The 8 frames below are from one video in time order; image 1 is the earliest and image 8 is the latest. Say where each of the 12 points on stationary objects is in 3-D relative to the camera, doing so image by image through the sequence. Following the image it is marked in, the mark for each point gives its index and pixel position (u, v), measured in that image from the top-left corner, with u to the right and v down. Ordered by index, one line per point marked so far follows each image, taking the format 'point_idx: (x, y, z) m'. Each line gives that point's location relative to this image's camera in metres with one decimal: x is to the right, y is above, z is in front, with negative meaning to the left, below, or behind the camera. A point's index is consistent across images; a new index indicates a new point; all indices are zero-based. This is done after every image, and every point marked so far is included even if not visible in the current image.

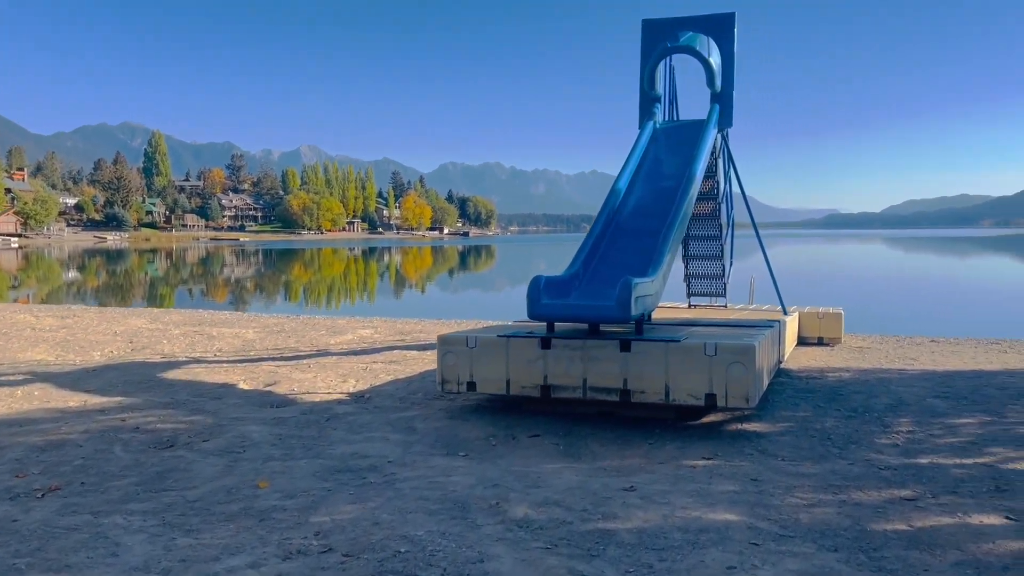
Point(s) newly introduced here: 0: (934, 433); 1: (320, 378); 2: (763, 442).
0: (+3.0, -1.1, +6.1) m
1: (-2.0, -0.9, +8.6) m
2: (+1.7, -1.1, +5.8) m
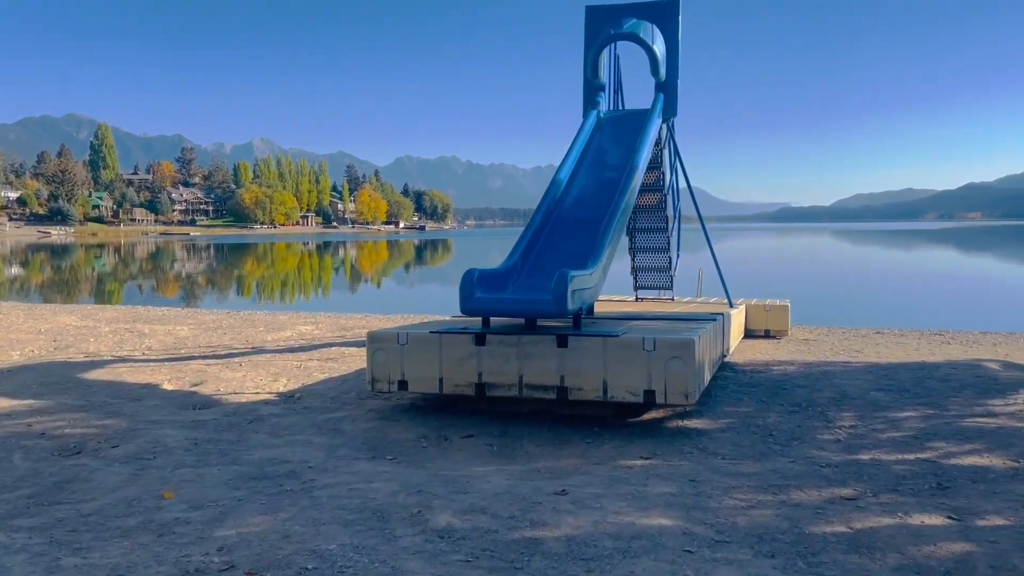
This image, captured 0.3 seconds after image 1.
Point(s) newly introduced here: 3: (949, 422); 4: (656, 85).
0: (+2.6, -1.0, +6.0) m
1: (-2.6, -0.9, +8.2) m
2: (+1.3, -1.0, +5.6) m
3: (+3.2, -1.0, +6.1) m
4: (+1.6, +2.3, +9.6) m
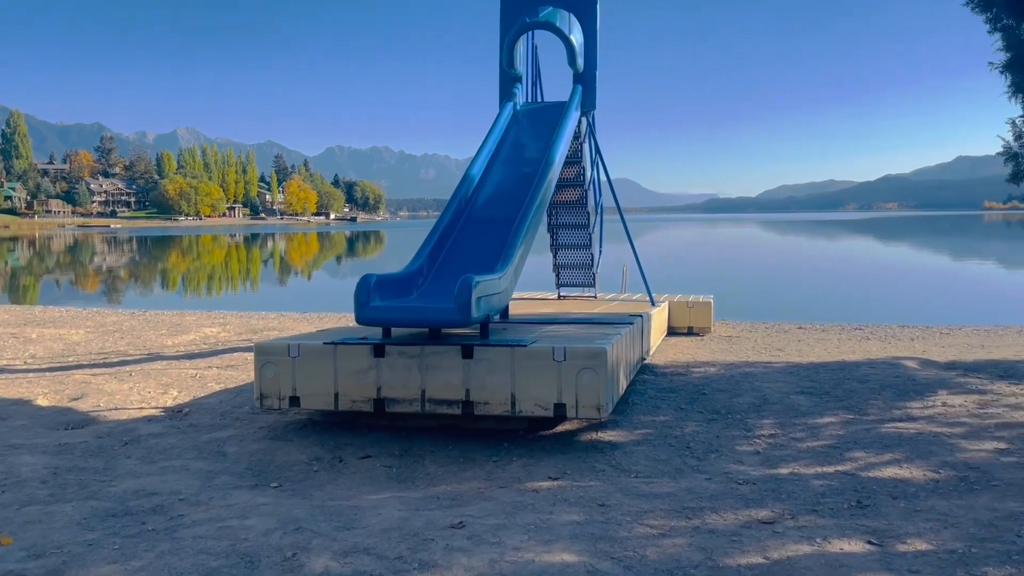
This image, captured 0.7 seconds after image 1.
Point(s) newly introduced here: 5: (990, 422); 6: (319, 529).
0: (+1.9, -1.0, +5.7) m
1: (-3.4, -0.9, +7.6) m
2: (+0.7, -1.0, +5.3) m
3: (+2.5, -1.0, +5.9) m
4: (+0.7, +2.3, +9.2) m
5: (+3.5, -1.0, +6.1) m
6: (-0.9, -1.1, +4.0) m
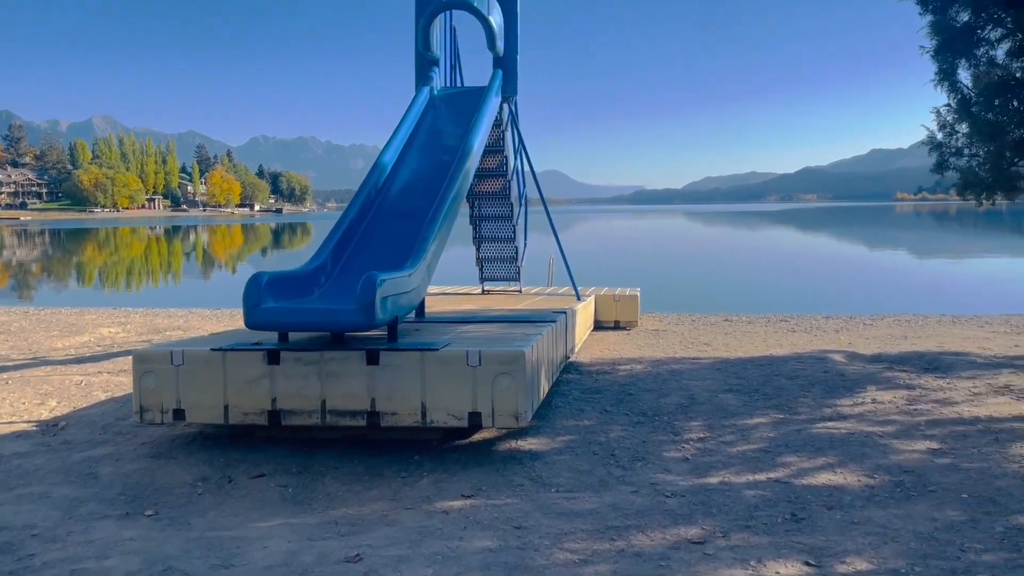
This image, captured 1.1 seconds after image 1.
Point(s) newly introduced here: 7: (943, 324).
0: (+1.4, -1.0, +5.4) m
1: (-4.1, -0.9, +6.8) m
2: (+0.1, -1.0, +4.9) m
3: (+1.9, -1.0, +5.6) m
4: (-0.2, +2.4, +8.8) m
5: (+2.9, -0.9, +5.9) m
6: (-1.3, -1.1, +3.4) m
7: (+6.2, -0.5, +12.1) m
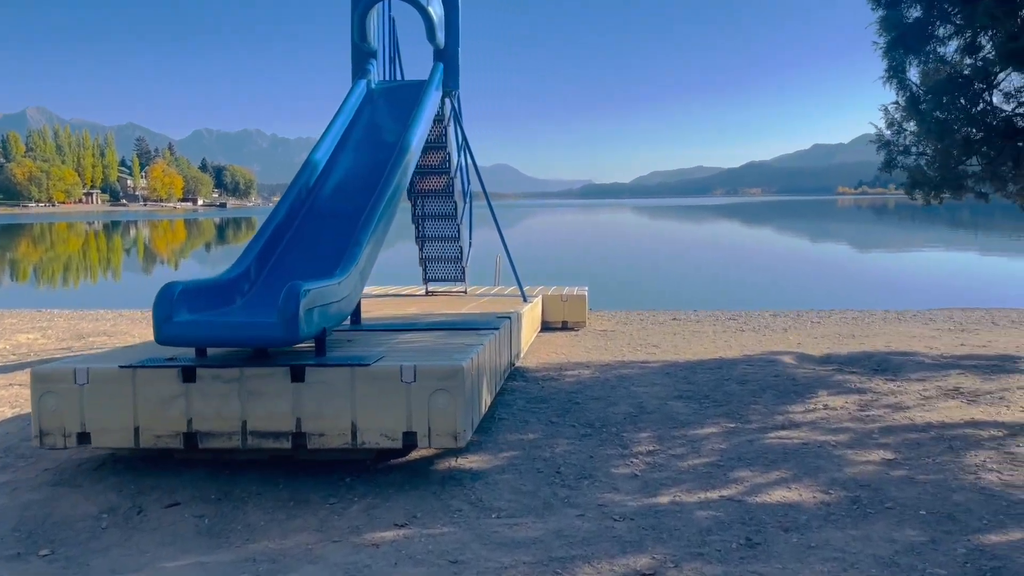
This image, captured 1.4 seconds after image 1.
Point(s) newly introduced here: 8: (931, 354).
0: (+1.0, -1.0, +5.2) m
1: (-4.5, -1.0, +6.3) m
2: (-0.2, -1.1, +4.5) m
3: (+1.5, -1.0, +5.4) m
4: (-0.8, +2.3, +8.4) m
5: (+2.5, -1.0, +5.7) m
6: (-1.6, -1.2, +3.0) m
7: (+5.4, -0.5, +12.1) m
8: (+4.3, -0.7, +8.6) m
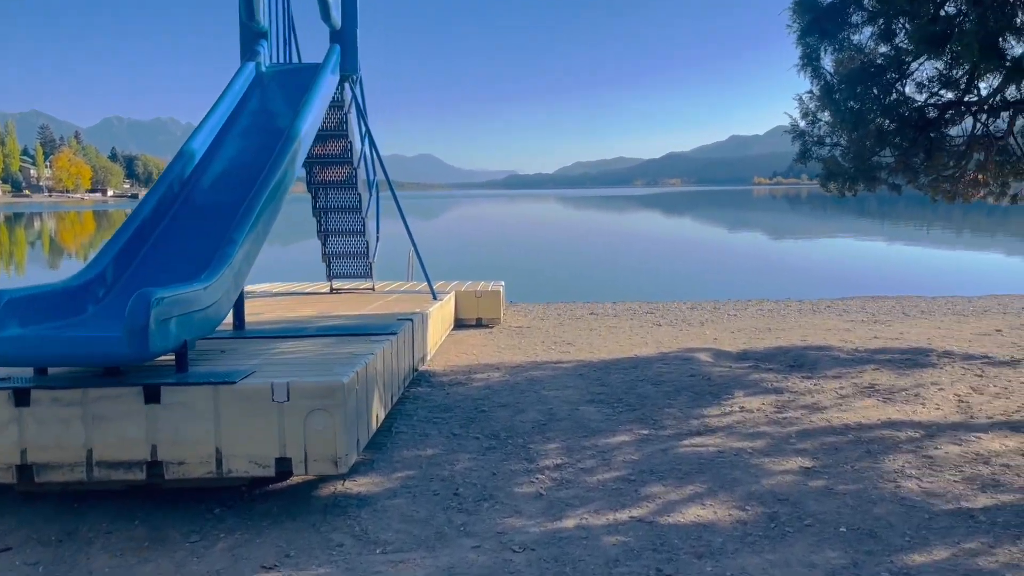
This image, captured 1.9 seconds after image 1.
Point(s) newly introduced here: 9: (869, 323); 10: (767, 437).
0: (+0.4, -1.0, +4.8) m
1: (-5.2, -1.0, +5.4) m
2: (-0.7, -1.1, +4.1) m
3: (+0.9, -1.0, +5.1) m
4: (-1.7, +2.4, +7.8) m
5: (+1.8, -0.9, +5.5) m
6: (-1.9, -1.3, +2.4) m
7: (+4.2, -0.3, +12.1) m
8: (+3.4, -0.6, +8.5) m
9: (+4.5, -0.4, +10.6) m
10: (+1.6, -0.9, +5.4) m
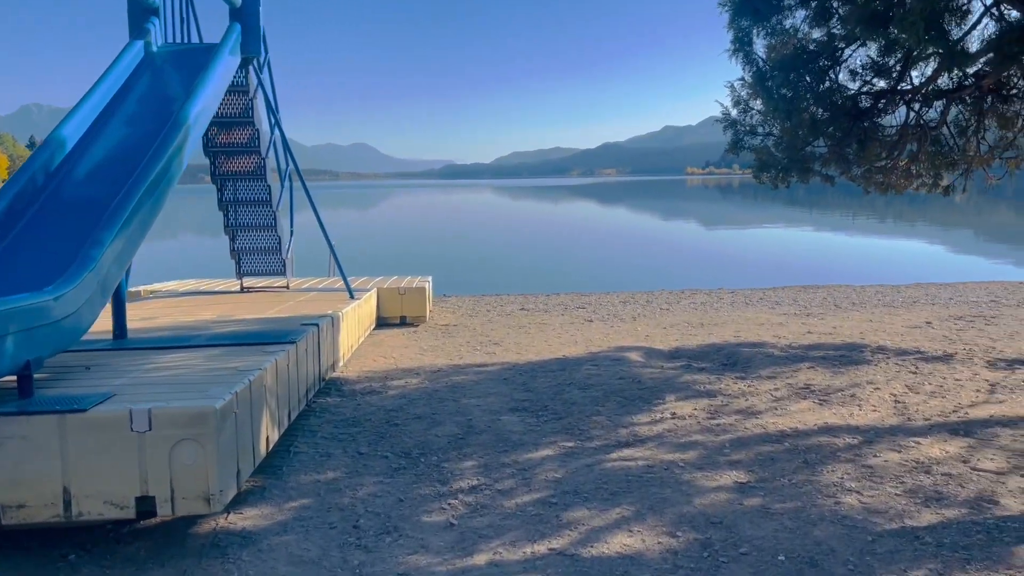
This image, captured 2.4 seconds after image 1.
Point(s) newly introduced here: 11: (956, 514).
0: (-0.1, -1.0, +4.4) m
1: (-5.7, -1.1, +4.5) m
2: (-1.1, -1.1, +3.5) m
3: (+0.4, -1.0, +4.7) m
4: (-2.4, +2.4, +7.2) m
5: (+1.3, -0.9, +5.1) m
6: (-2.2, -1.3, +1.8) m
7: (+3.2, -0.2, +11.9) m
8: (+2.6, -0.5, +8.2) m
9: (+3.6, -0.3, +10.4) m
10: (+1.1, -0.9, +5.0) m
11: (+2.1, -1.1, +4.0) m
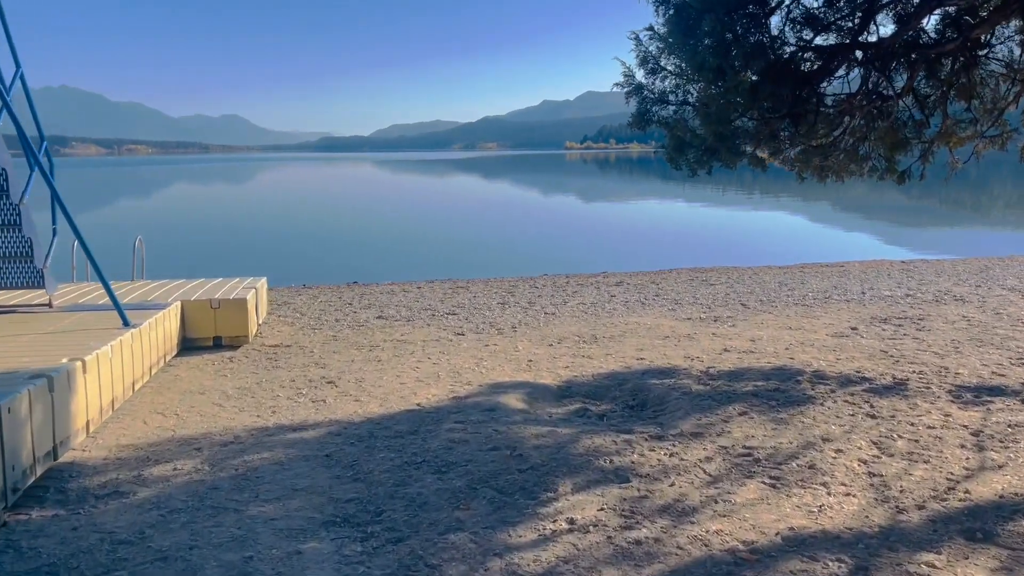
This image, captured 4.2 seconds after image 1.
0: (-0.7, -1.3, +2.3) m
1: (-6.3, -1.4, +1.7) m
2: (-1.6, -1.4, +1.4) m
3: (-0.2, -1.2, +2.7) m
4: (-3.4, +2.1, +4.7) m
5: (+0.5, -1.1, +3.3) m
6: (-2.5, -1.7, -0.4) m
7: (+1.5, -0.2, +10.2) m
8: (+1.4, -0.6, +6.5) m
9: (+2.1, -0.4, +8.8) m
10: (+0.4, -1.2, +3.1) m
11: (+1.5, -1.3, +2.3) m
